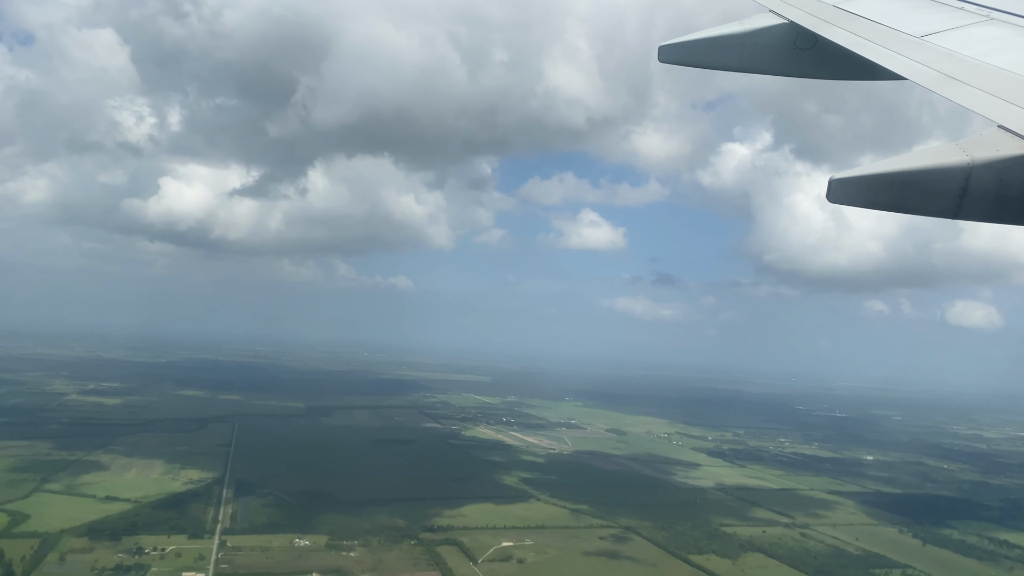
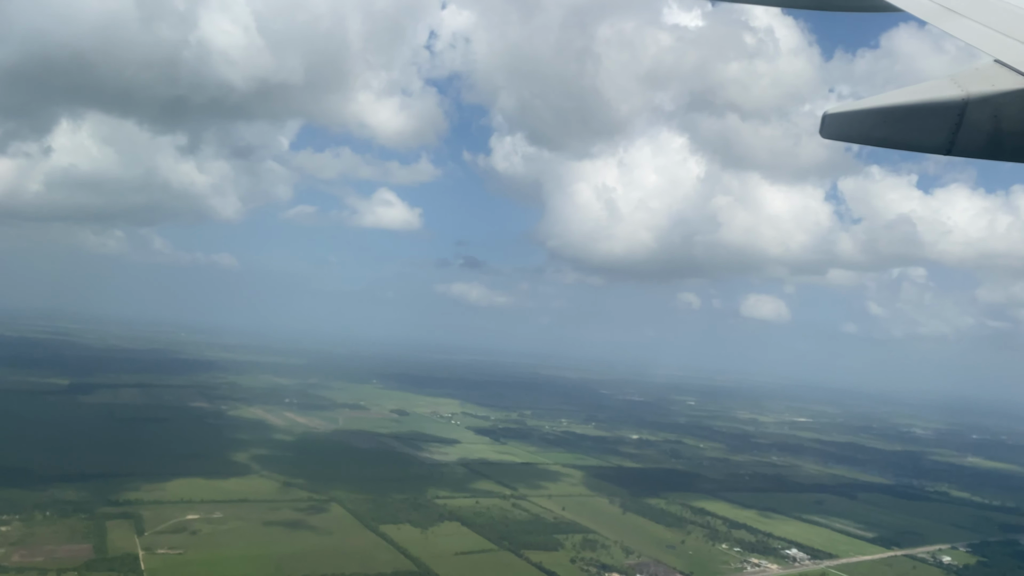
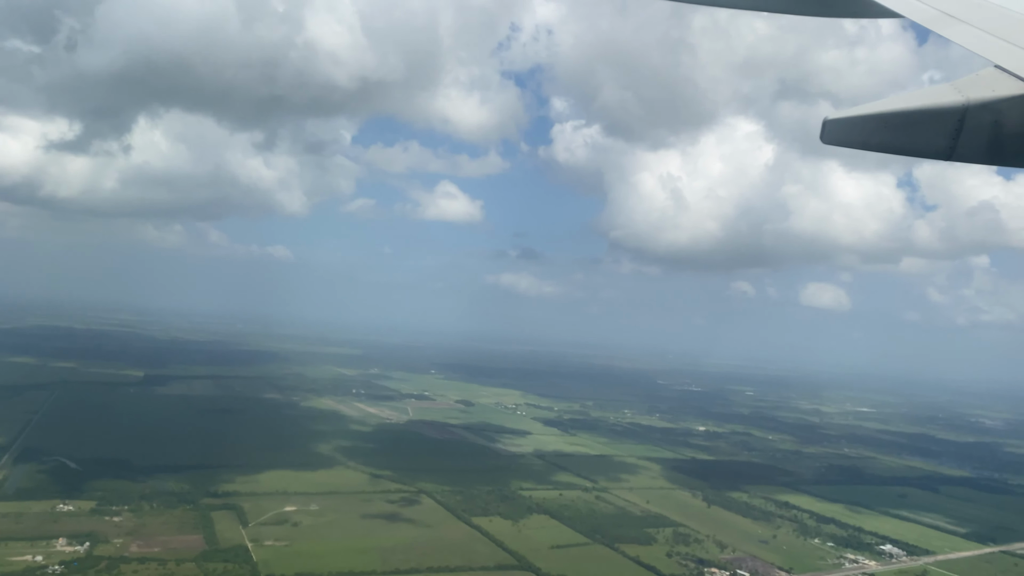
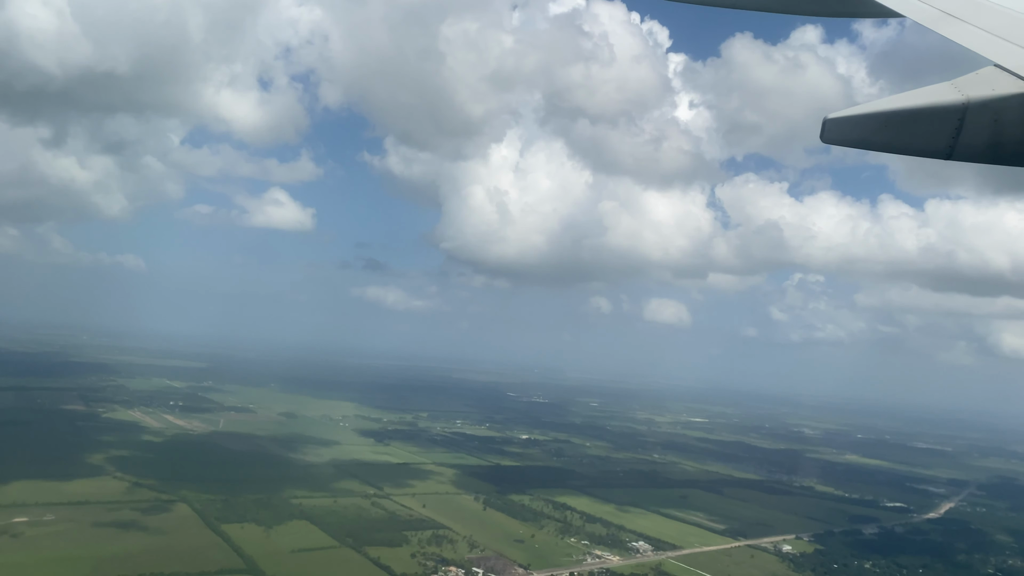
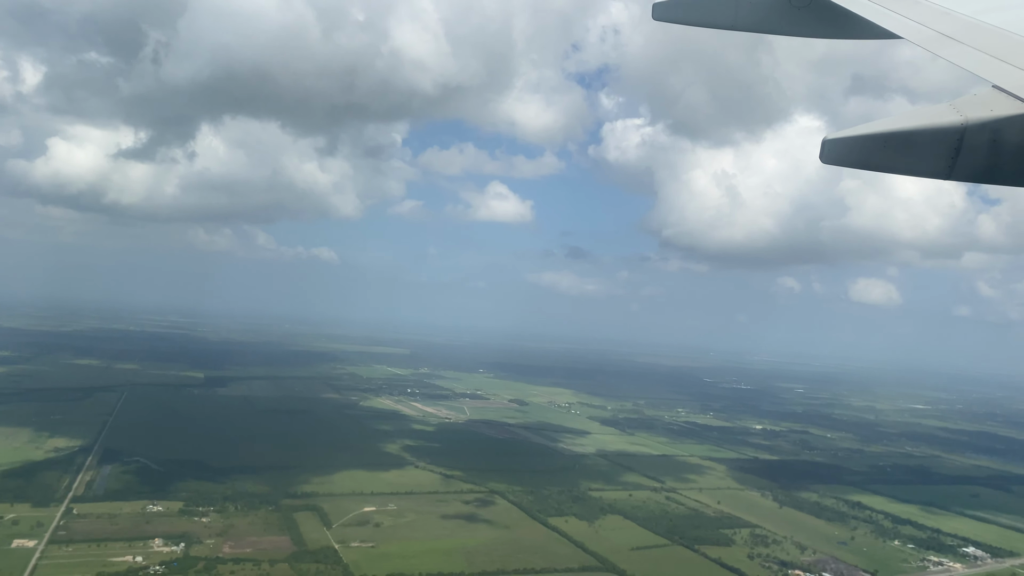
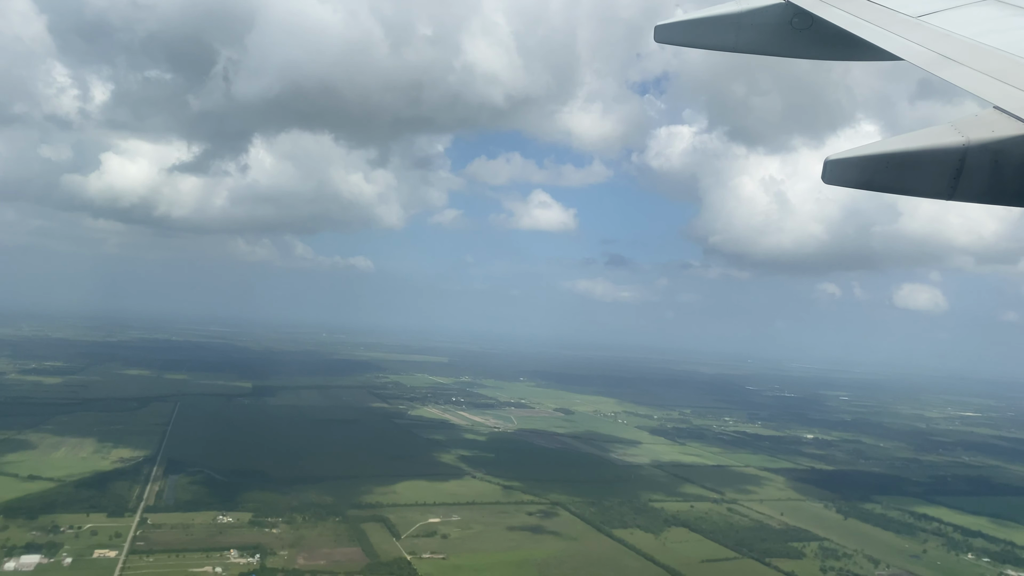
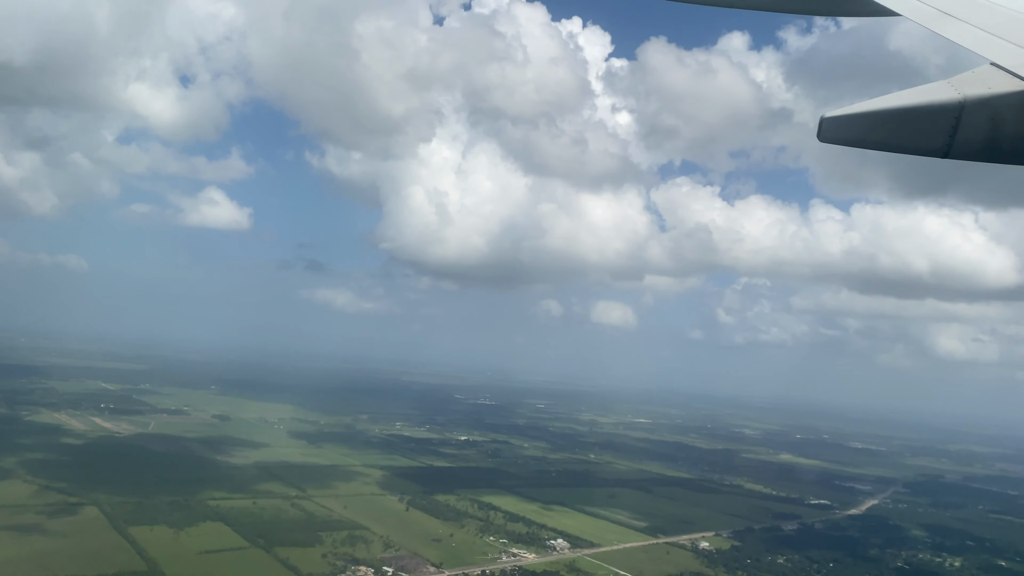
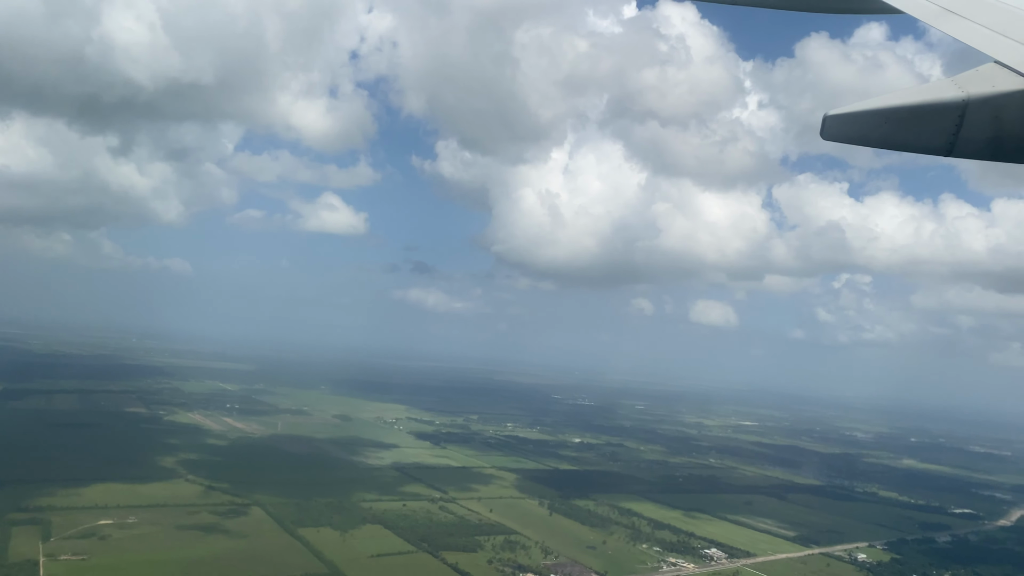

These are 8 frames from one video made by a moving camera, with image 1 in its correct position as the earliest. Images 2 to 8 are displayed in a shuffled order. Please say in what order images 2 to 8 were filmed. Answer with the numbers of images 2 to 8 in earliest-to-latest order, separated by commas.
6, 5, 3, 2, 8, 4, 7
